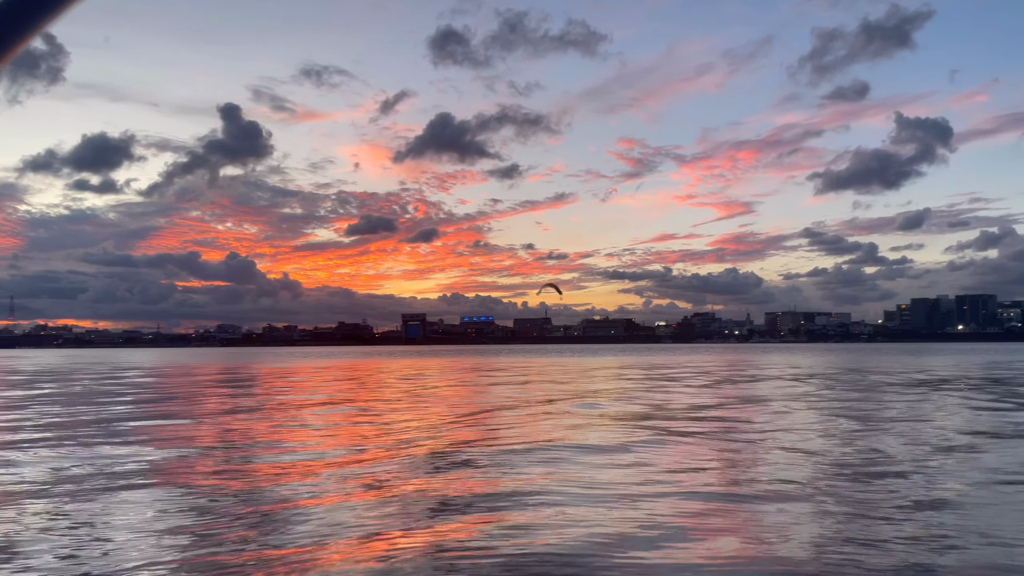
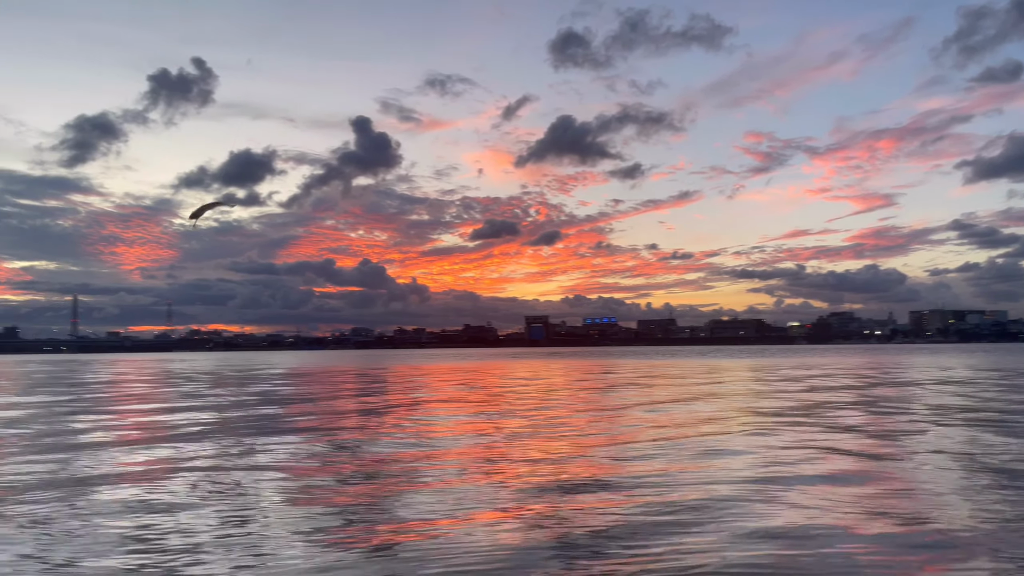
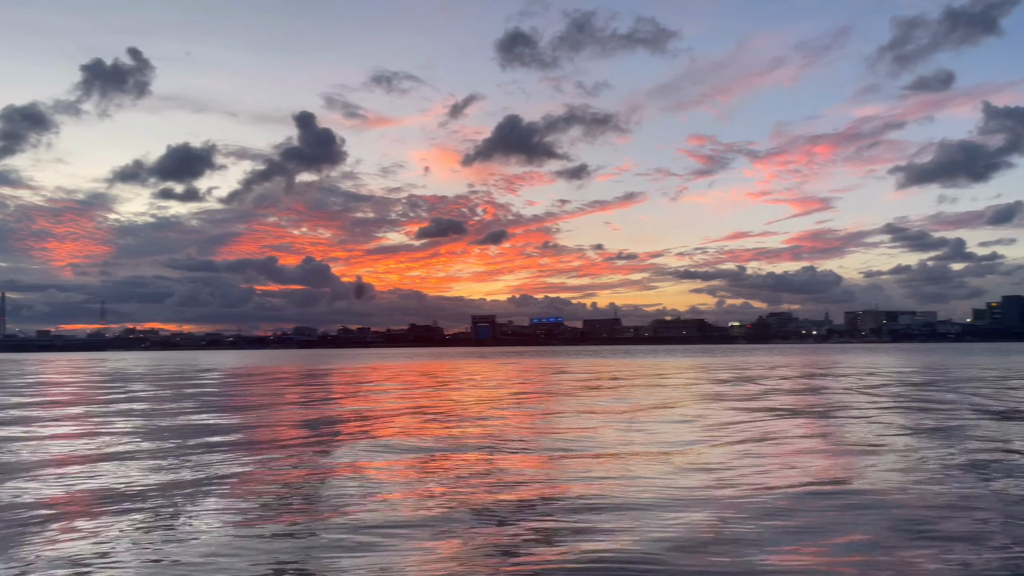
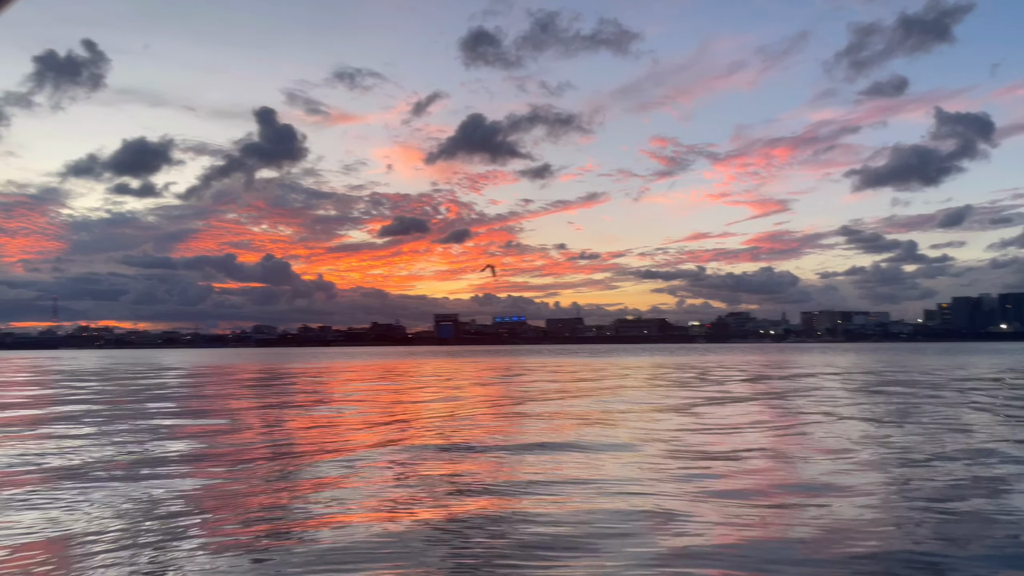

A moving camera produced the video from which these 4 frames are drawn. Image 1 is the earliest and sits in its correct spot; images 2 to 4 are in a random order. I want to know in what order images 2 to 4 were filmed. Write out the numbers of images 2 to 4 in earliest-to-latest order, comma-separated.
4, 3, 2
